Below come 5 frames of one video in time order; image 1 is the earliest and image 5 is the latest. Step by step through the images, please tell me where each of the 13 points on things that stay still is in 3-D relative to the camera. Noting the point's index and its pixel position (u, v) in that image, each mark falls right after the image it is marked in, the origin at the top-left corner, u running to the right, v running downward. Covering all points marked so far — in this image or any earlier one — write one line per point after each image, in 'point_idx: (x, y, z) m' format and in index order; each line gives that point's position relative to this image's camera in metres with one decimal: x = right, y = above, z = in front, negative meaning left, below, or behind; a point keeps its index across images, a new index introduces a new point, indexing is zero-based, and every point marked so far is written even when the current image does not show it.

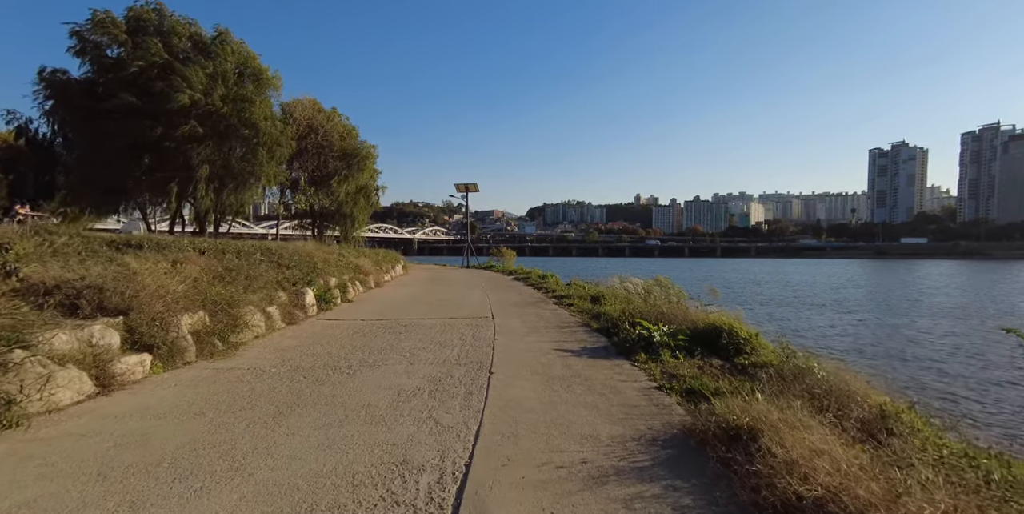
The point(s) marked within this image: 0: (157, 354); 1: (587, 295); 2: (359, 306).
0: (-3.5, -1.0, +4.7) m
1: (+2.1, -1.1, +14.1) m
2: (-3.5, -1.2, +11.1) m
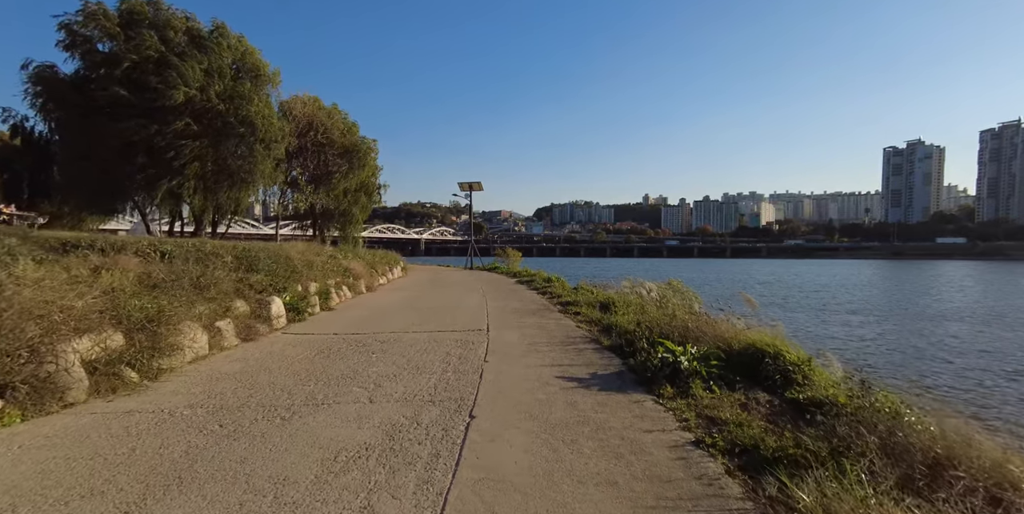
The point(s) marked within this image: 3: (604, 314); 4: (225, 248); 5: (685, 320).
0: (-3.6, -1.0, +3.5) m
1: (+2.2, -1.2, +12.8) m
2: (-3.6, -1.2, +9.9) m
3: (+2.1, -1.3, +10.8) m
4: (-5.9, +0.2, +10.0) m
5: (+2.9, -1.1, +8.0) m
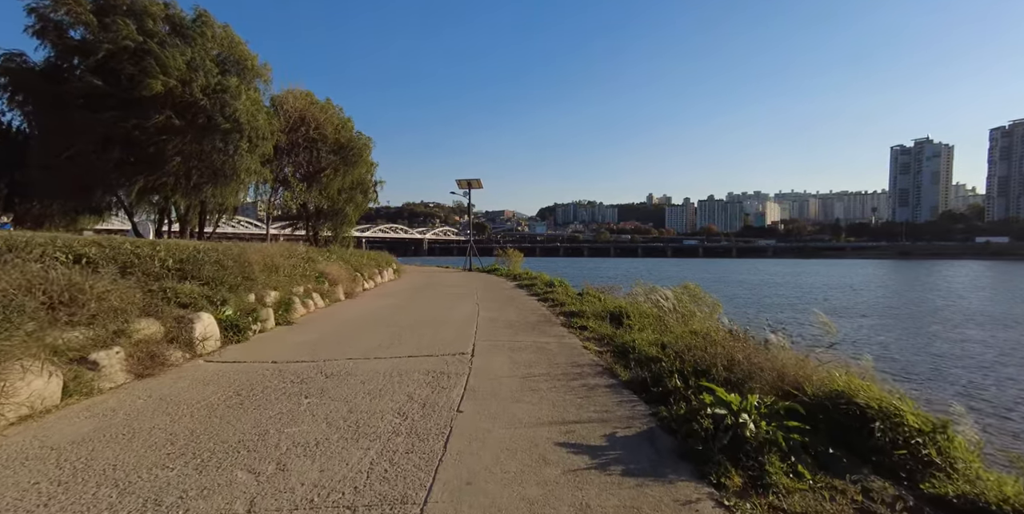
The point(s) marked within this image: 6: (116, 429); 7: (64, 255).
0: (-3.8, -1.1, +1.8) m
1: (+2.1, -1.3, +11.0) m
2: (-3.7, -1.3, +8.2) m
3: (+2.0, -1.4, +9.0) m
4: (-6.0, +0.1, +8.2) m
5: (+2.7, -1.1, +6.2) m
6: (-3.0, -1.3, +3.6) m
7: (-6.4, 0.0, +6.8) m
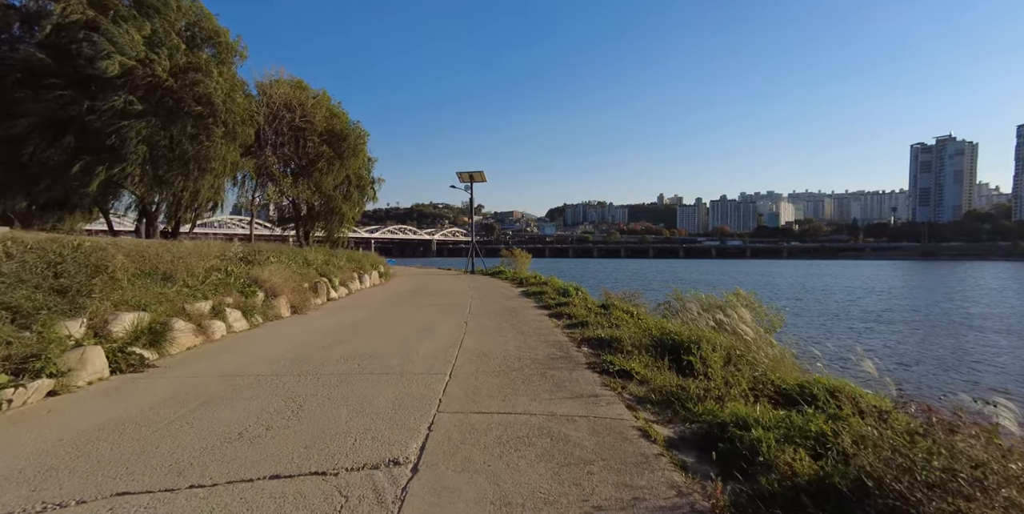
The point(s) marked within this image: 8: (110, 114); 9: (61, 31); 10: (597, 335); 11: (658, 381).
0: (-4.0, -1.1, -1.8) m
1: (+2.1, -1.3, +7.3) m
2: (-3.7, -1.3, +4.6) m
3: (+2.0, -1.4, +5.3) m
4: (-6.1, +0.1, +4.7) m
5: (+2.6, -1.1, +2.5) m
6: (-3.2, -1.3, 0.0) m
7: (-6.5, 0.0, +3.3) m
8: (-15.9, +5.7, +19.1) m
9: (-19.1, +9.6, +19.8) m
10: (+1.5, -1.3, +8.2) m
11: (+1.7, -1.3, +5.5) m
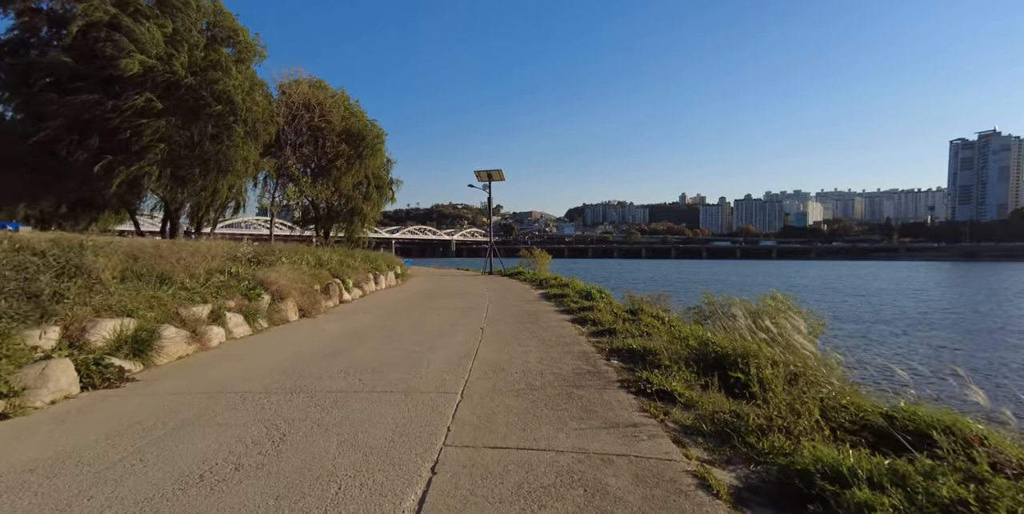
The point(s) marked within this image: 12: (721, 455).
0: (-4.1, -1.1, -2.4) m
1: (+2.4, -1.3, +6.5) m
2: (-3.6, -1.3, +3.9) m
3: (+2.2, -1.4, +4.5) m
4: (-5.9, +0.1, +4.1) m
5: (+2.7, -1.2, +1.6) m
6: (-3.2, -1.4, -0.7) m
7: (-6.3, 0.0, +2.8) m
8: (-15.1, +5.7, +18.9) m
9: (-18.2, +9.6, +19.8) m
10: (+1.8, -1.4, +7.4) m
11: (+1.9, -1.4, +4.6) m
12: (+1.6, -1.4, +3.7) m
